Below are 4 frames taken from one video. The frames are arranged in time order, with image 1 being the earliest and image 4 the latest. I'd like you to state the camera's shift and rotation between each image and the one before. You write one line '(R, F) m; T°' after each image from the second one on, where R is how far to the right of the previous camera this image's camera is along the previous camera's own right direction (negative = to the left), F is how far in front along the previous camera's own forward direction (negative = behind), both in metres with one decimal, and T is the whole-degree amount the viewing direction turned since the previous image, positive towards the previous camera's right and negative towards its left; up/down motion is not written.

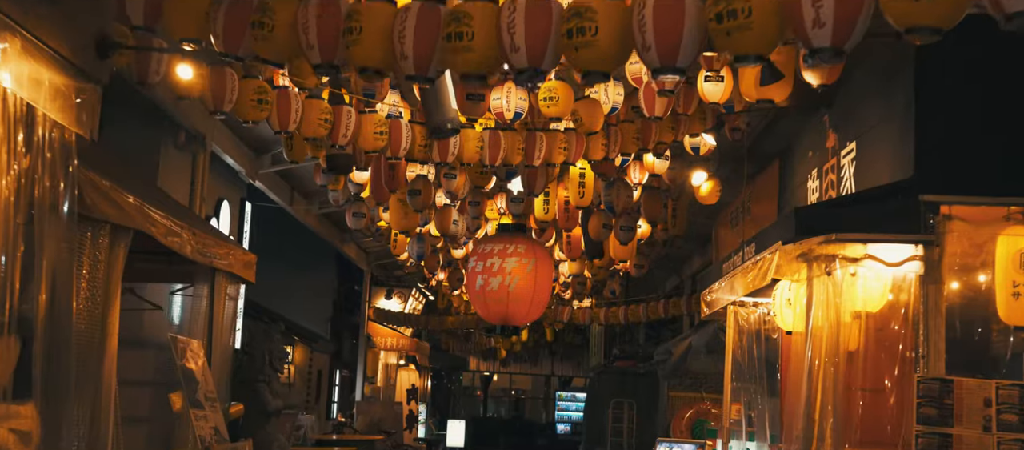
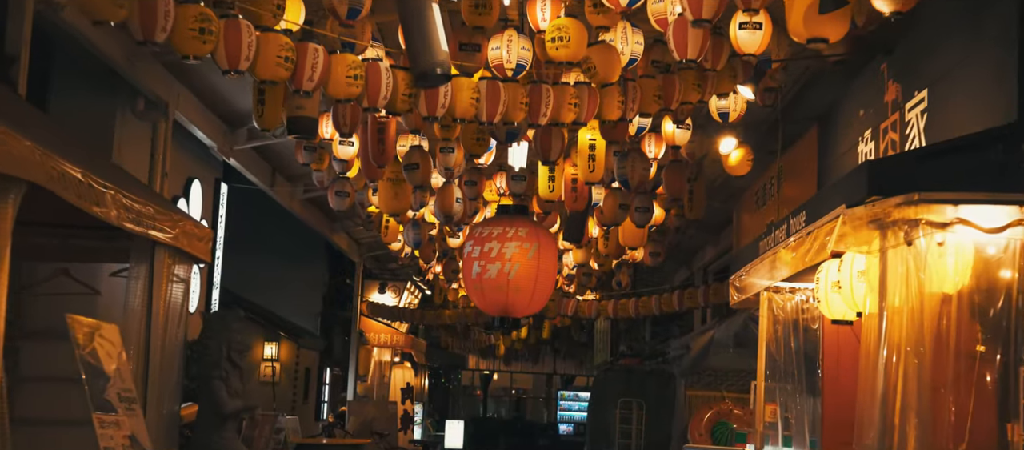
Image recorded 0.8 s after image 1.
(0.0, +1.2) m; 0°
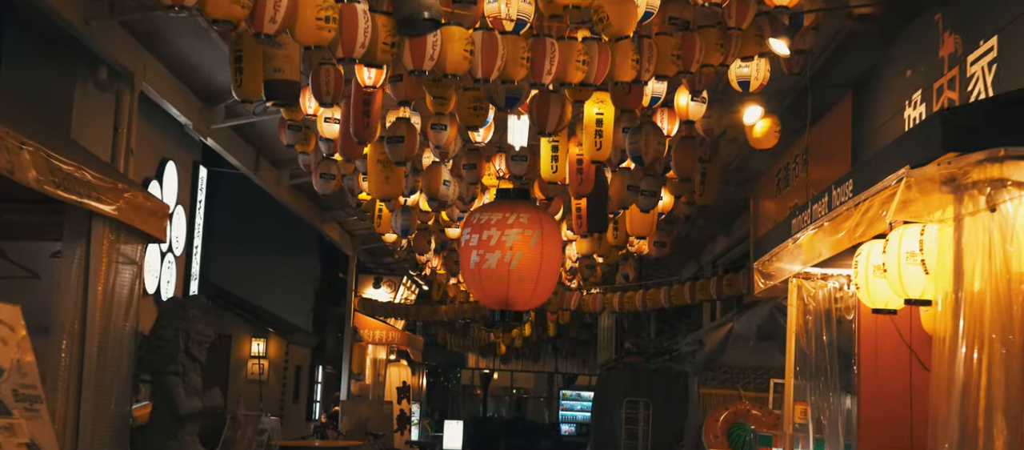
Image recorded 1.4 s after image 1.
(0.0, +0.8) m; 0°
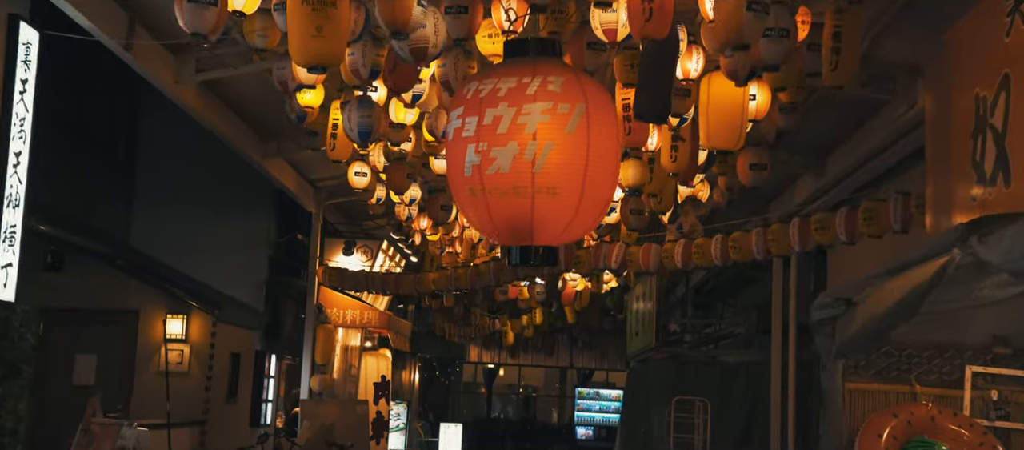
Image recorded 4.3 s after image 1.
(-0.1, +4.3) m; 0°
